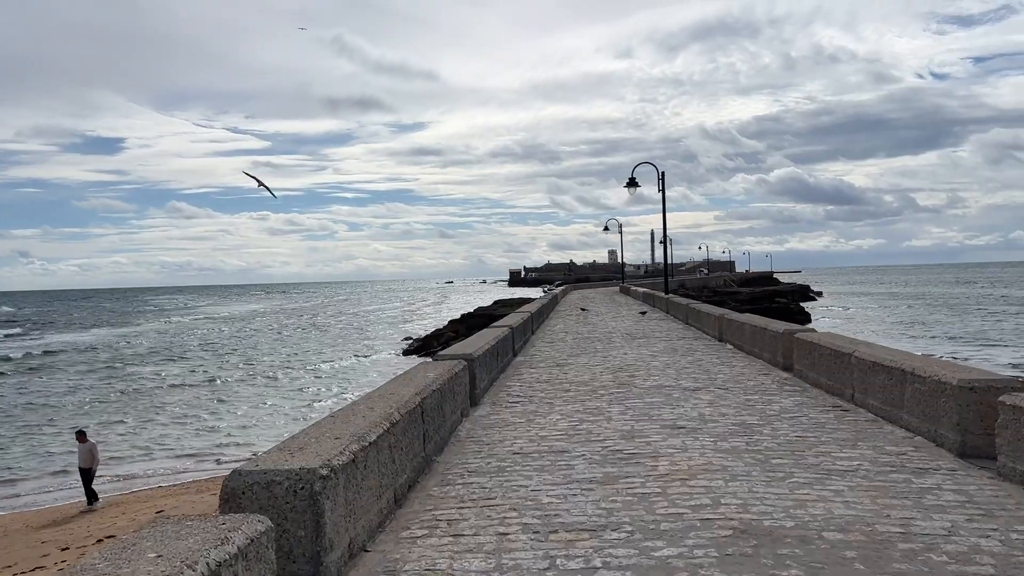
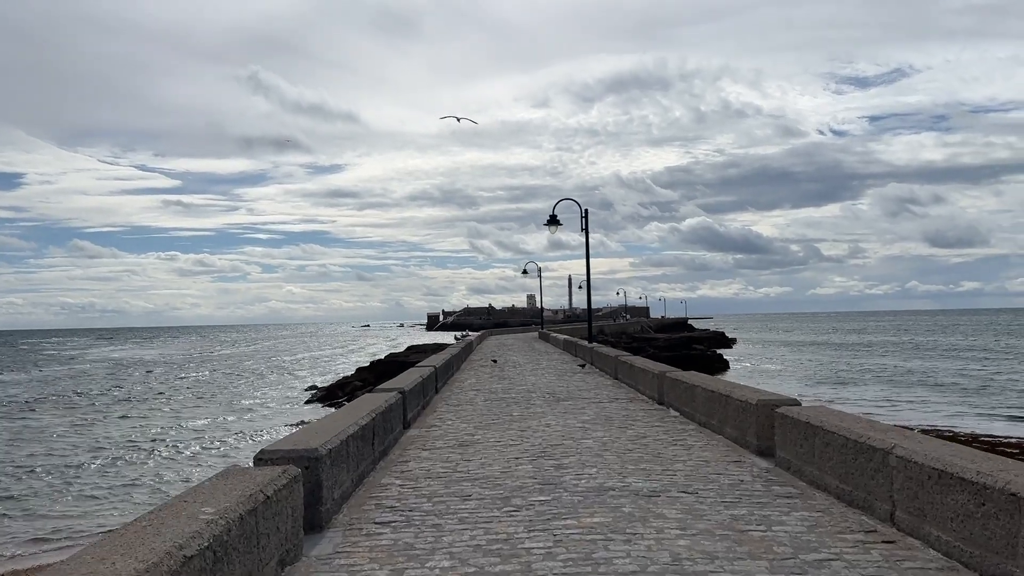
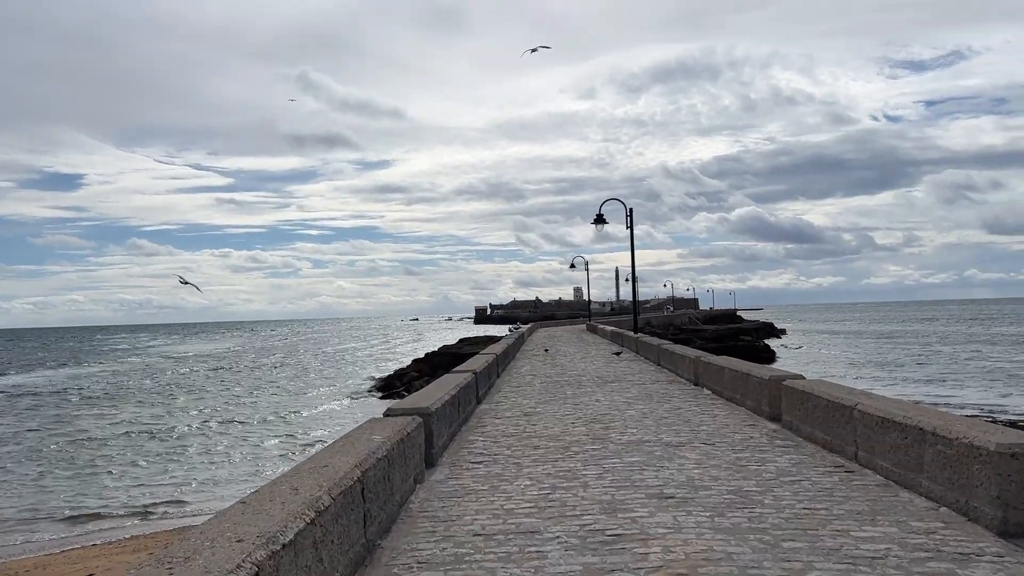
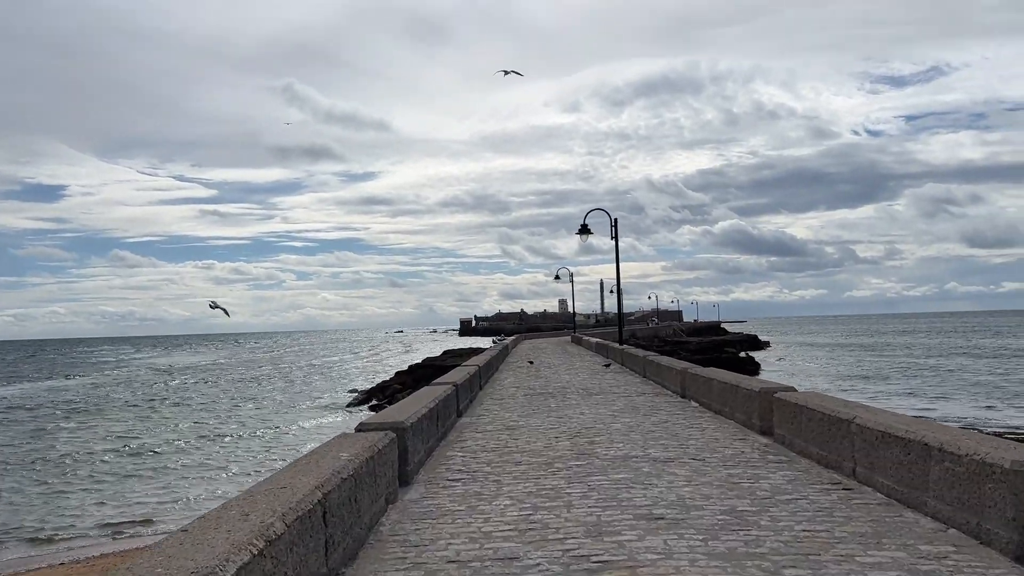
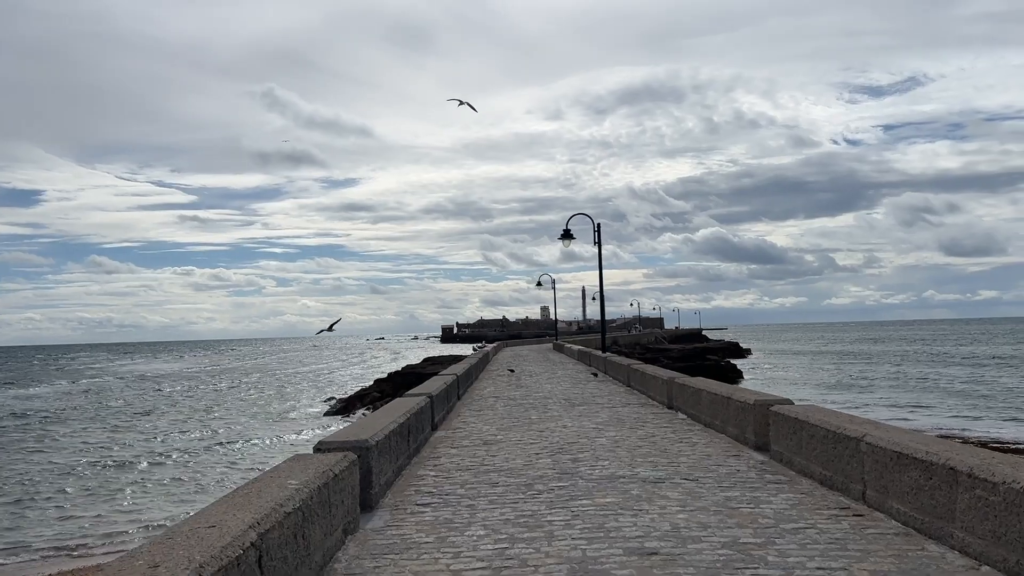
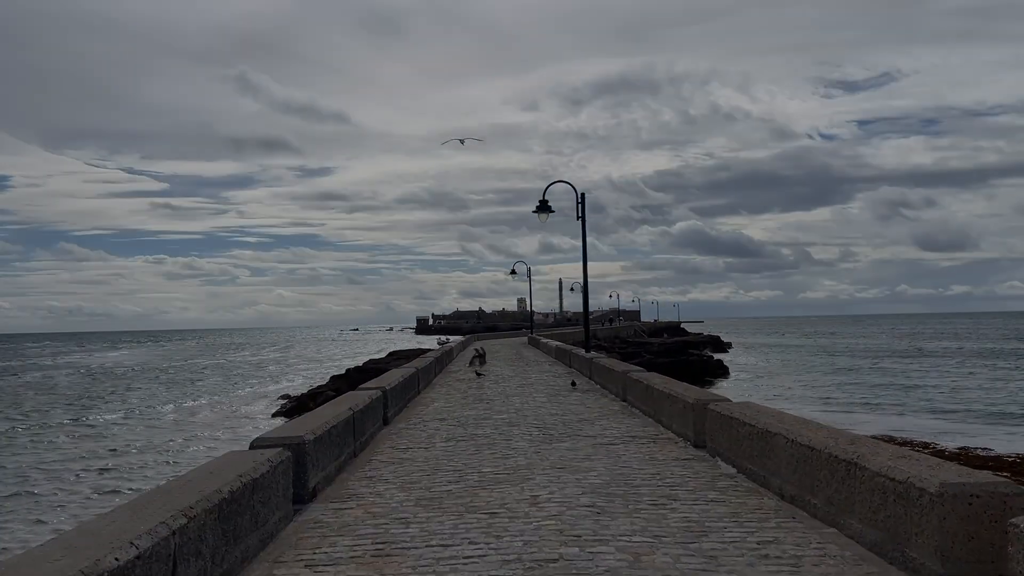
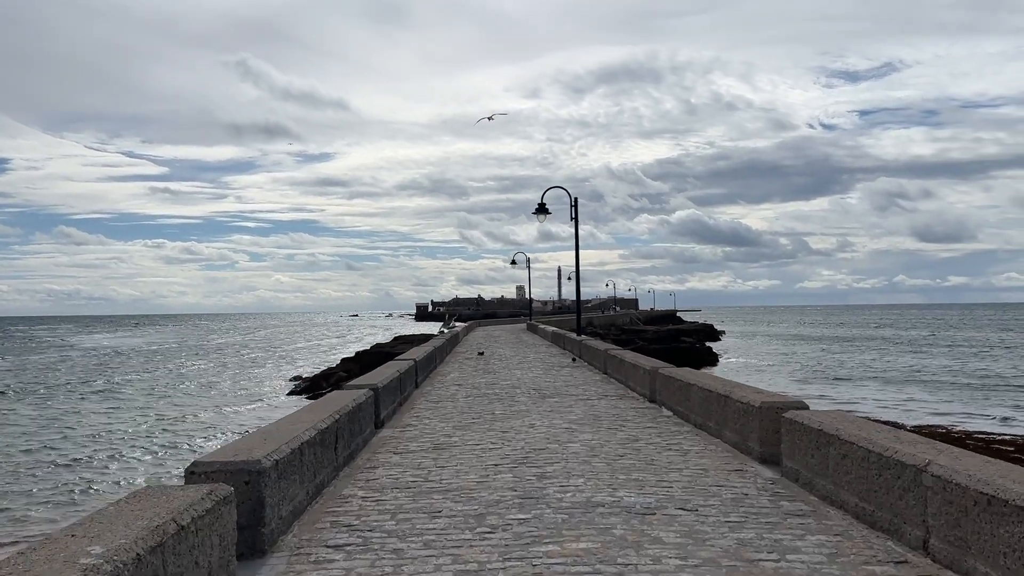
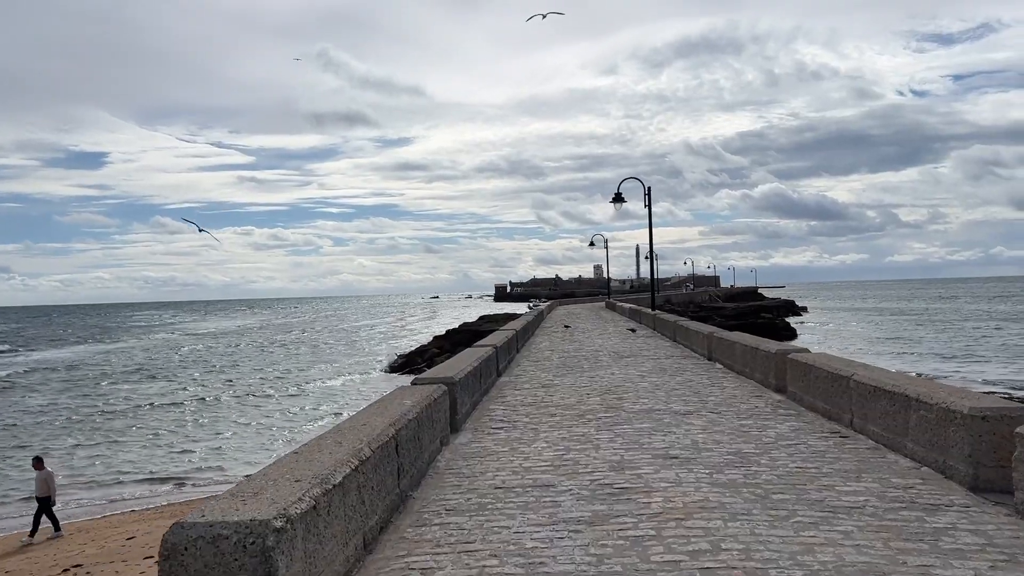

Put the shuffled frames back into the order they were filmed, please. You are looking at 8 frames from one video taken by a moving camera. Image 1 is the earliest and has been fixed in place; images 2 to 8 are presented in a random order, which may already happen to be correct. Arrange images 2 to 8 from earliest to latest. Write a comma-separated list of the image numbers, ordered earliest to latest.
8, 3, 4, 5, 2, 7, 6
